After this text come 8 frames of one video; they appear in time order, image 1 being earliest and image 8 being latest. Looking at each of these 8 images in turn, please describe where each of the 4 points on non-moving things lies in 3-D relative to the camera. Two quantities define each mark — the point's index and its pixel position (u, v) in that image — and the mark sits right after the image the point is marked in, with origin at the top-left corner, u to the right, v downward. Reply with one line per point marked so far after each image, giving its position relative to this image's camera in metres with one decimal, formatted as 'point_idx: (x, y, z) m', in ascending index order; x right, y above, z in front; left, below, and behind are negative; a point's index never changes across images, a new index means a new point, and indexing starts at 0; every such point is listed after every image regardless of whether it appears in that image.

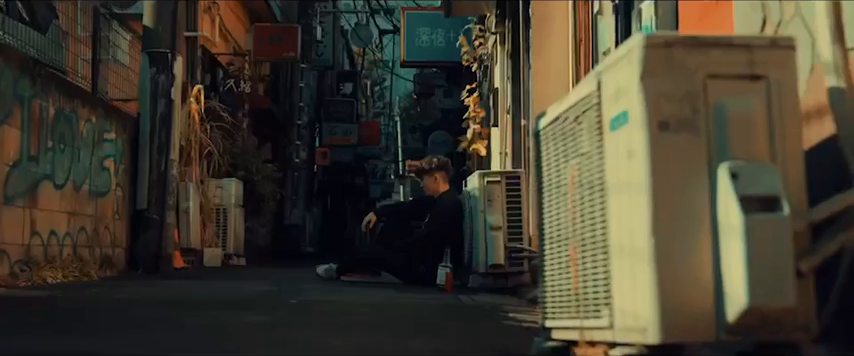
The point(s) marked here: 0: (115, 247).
0: (-3.6, -0.8, +8.9) m
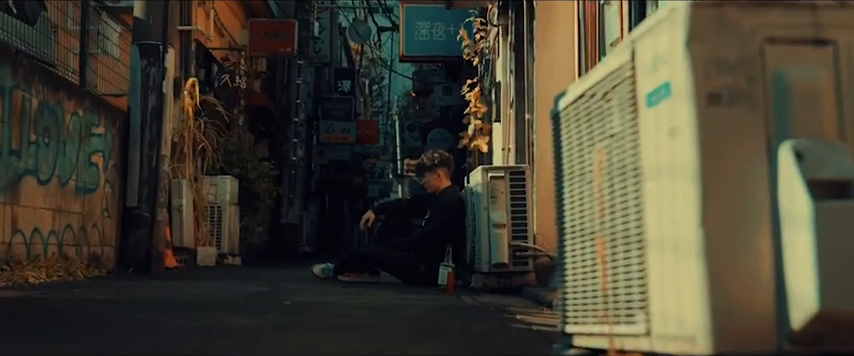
0: (-3.5, -0.8, +8.6) m
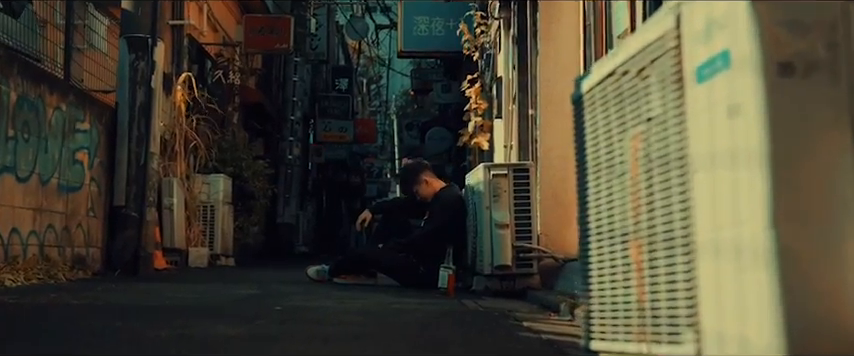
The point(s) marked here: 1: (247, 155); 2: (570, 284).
0: (-3.6, -0.7, +8.3) m
1: (-3.2, +0.4, +13.9) m
2: (+1.1, -0.8, +6.1) m
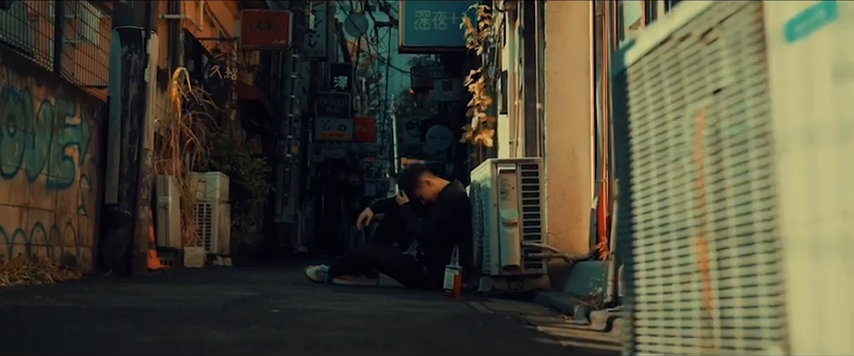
0: (-3.5, -0.7, +8.0) m
1: (-3.2, +0.4, +13.6) m
2: (+1.2, -0.8, +5.8) m
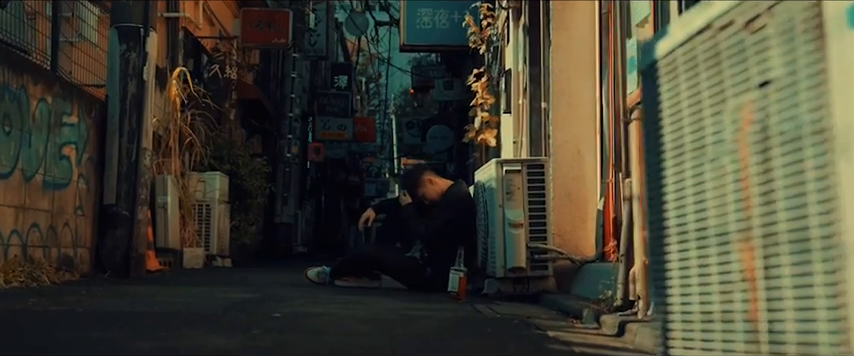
0: (-3.5, -0.7, +7.8) m
1: (-3.1, +0.4, +13.4) m
2: (+1.2, -0.8, +5.7) m
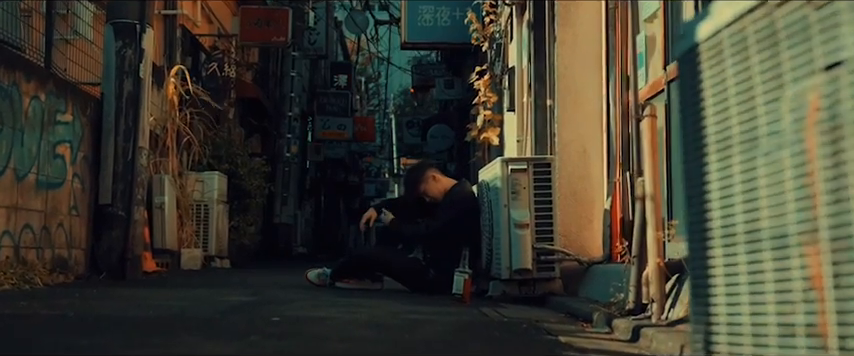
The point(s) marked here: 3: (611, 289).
0: (-3.5, -0.7, +7.7) m
1: (-3.1, +0.4, +13.2) m
2: (+1.2, -0.8, +5.5) m
3: (+1.2, -0.7, +5.1) m
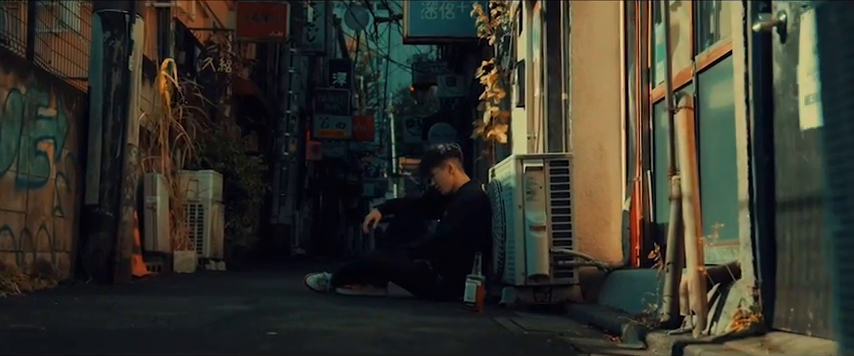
0: (-3.4, -0.7, +7.2) m
1: (-3.1, +0.5, +12.8) m
2: (+1.3, -0.8, +5.1) m
3: (+1.3, -0.7, +4.7) m
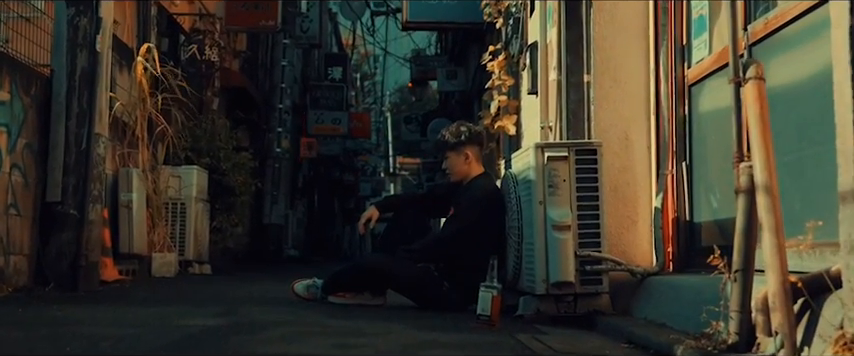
0: (-3.4, -0.6, +6.4) m
1: (-3.1, +0.5, +12.0) m
2: (+1.3, -0.7, +4.3) m
3: (+1.3, -0.7, +3.9) m
